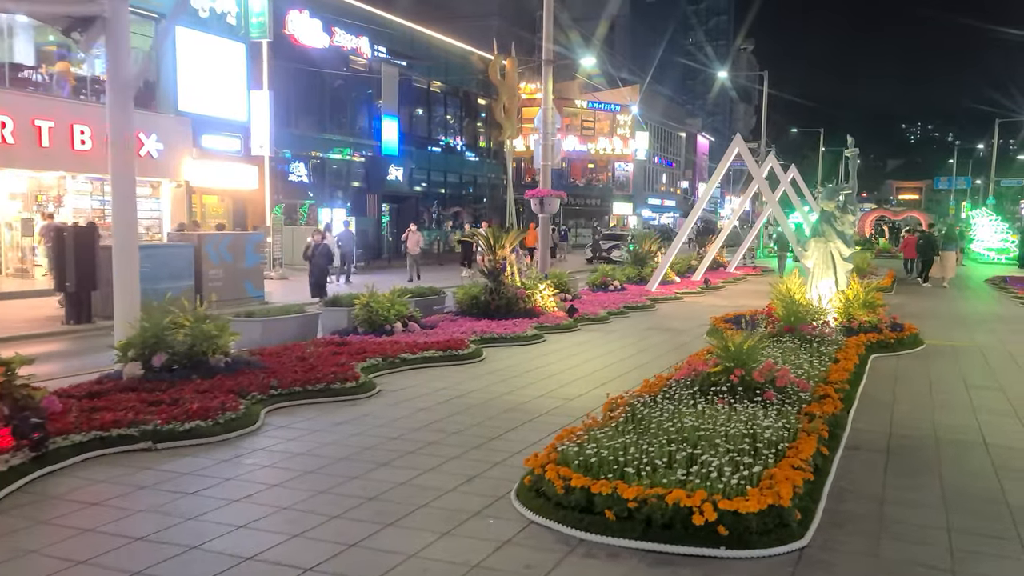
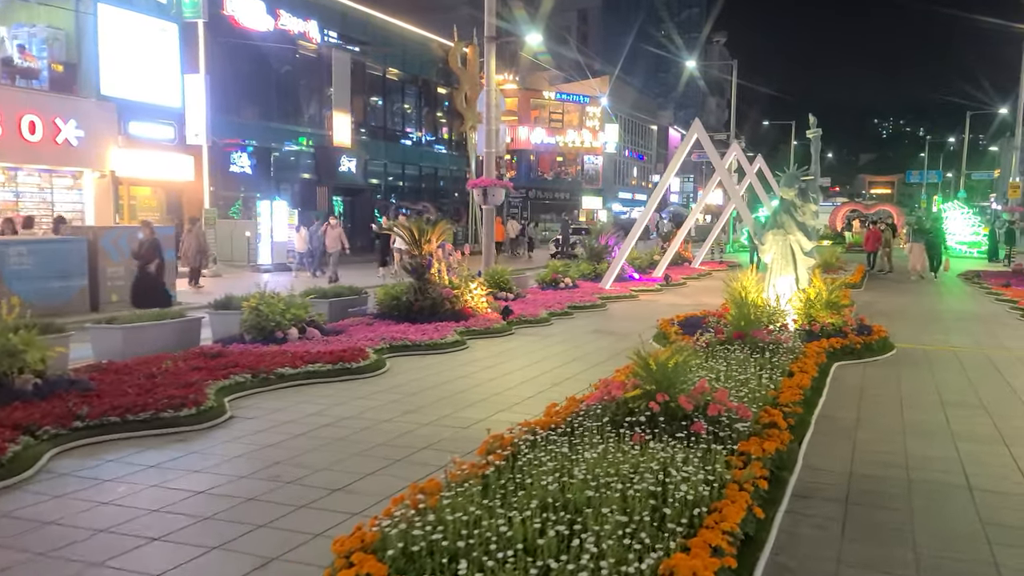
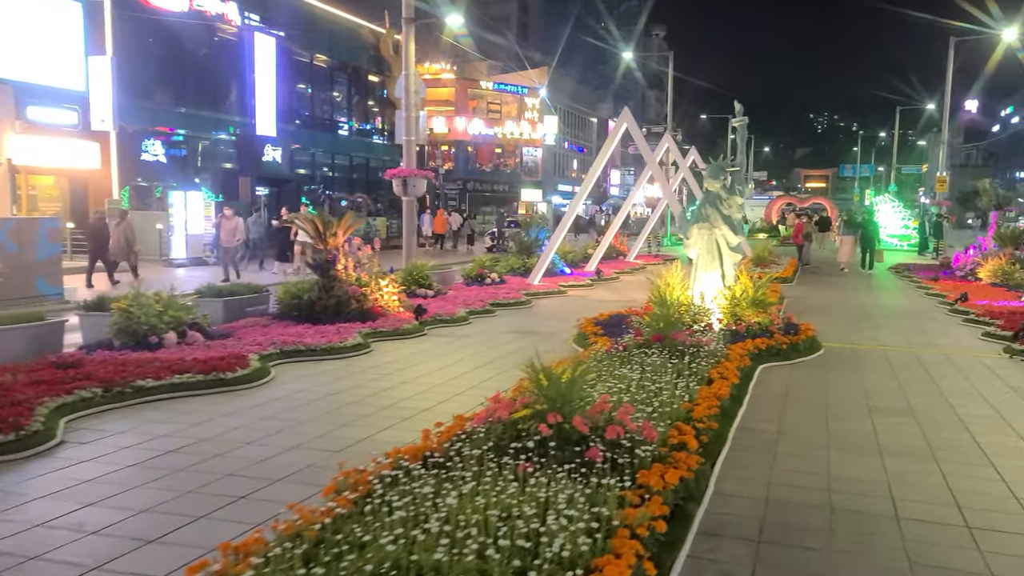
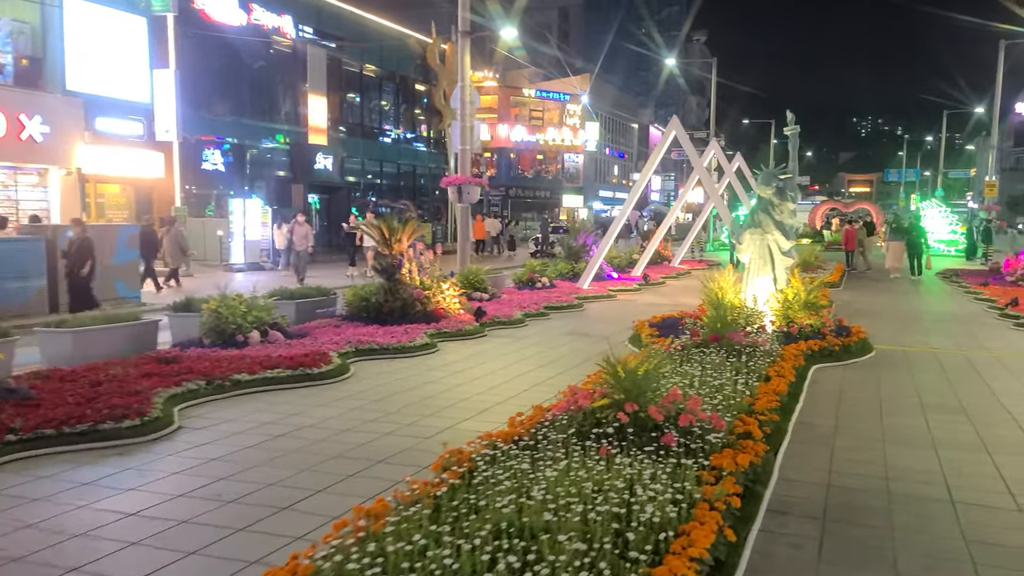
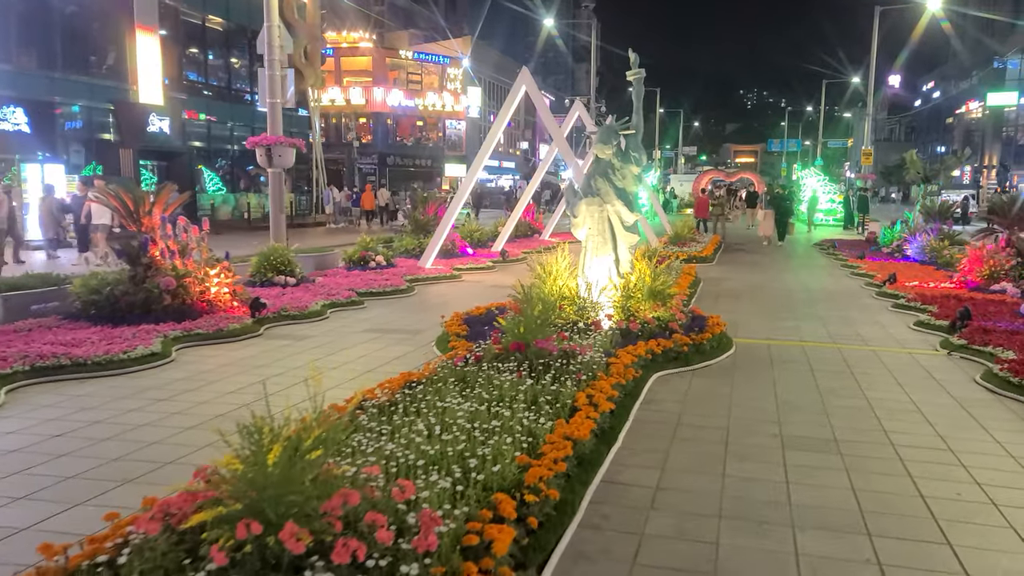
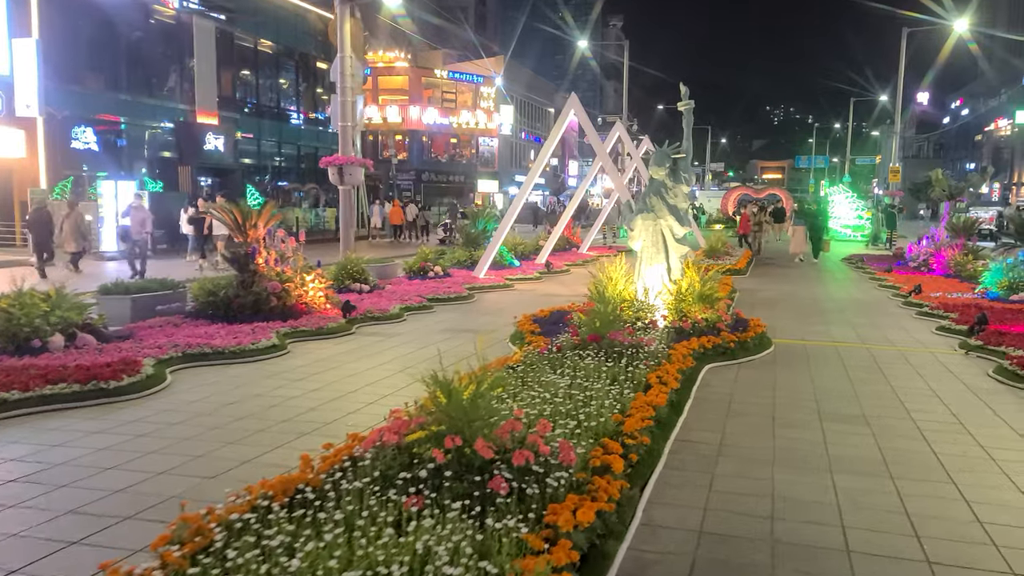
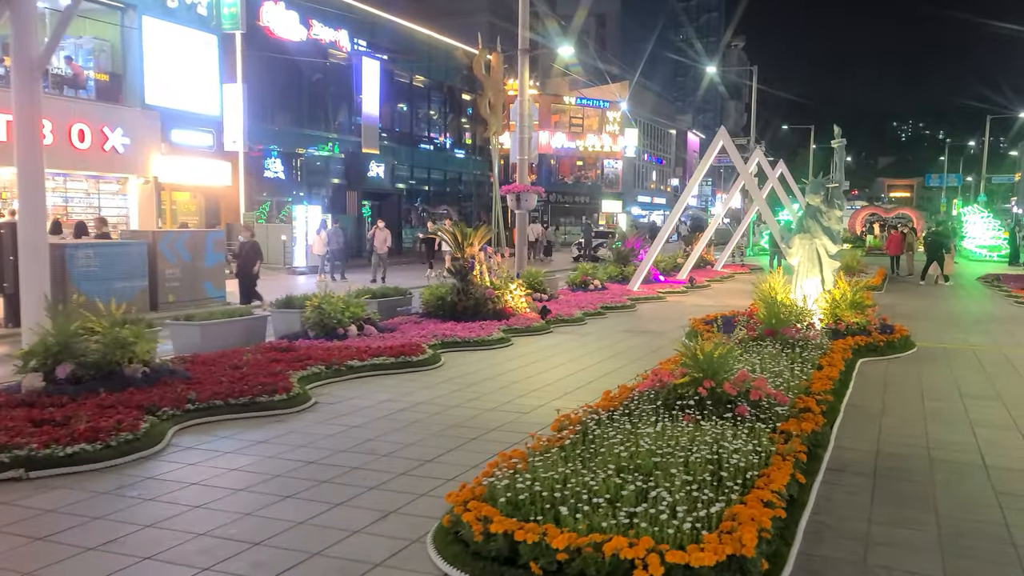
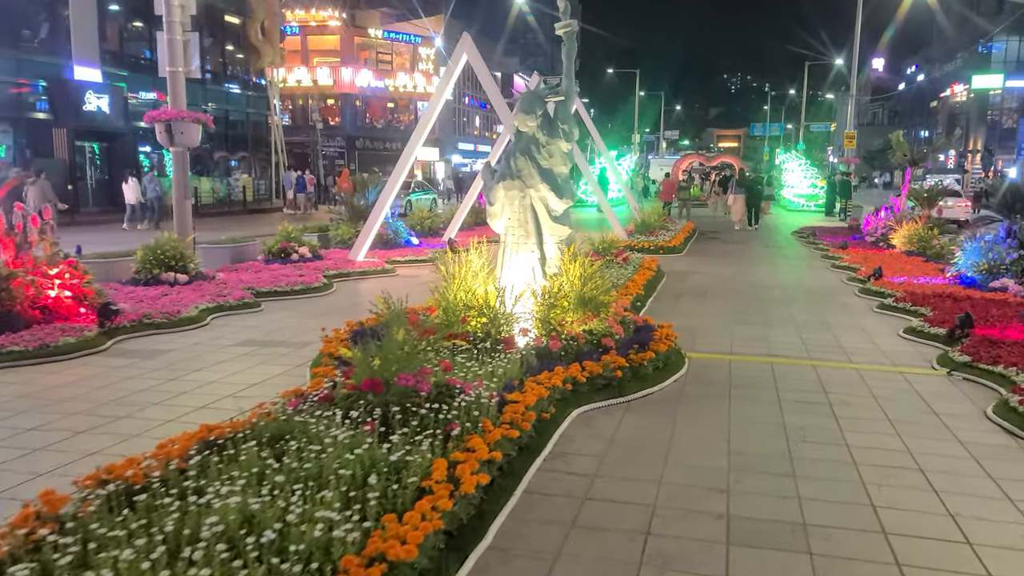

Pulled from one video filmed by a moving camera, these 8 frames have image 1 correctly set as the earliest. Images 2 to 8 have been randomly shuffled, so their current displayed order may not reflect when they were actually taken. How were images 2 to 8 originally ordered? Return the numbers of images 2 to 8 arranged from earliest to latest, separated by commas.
7, 2, 4, 3, 6, 5, 8
